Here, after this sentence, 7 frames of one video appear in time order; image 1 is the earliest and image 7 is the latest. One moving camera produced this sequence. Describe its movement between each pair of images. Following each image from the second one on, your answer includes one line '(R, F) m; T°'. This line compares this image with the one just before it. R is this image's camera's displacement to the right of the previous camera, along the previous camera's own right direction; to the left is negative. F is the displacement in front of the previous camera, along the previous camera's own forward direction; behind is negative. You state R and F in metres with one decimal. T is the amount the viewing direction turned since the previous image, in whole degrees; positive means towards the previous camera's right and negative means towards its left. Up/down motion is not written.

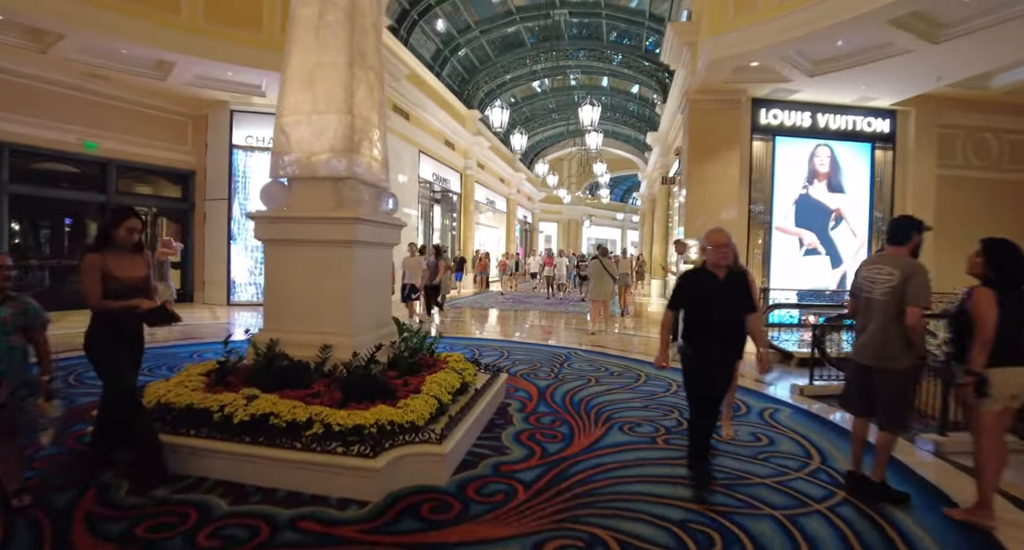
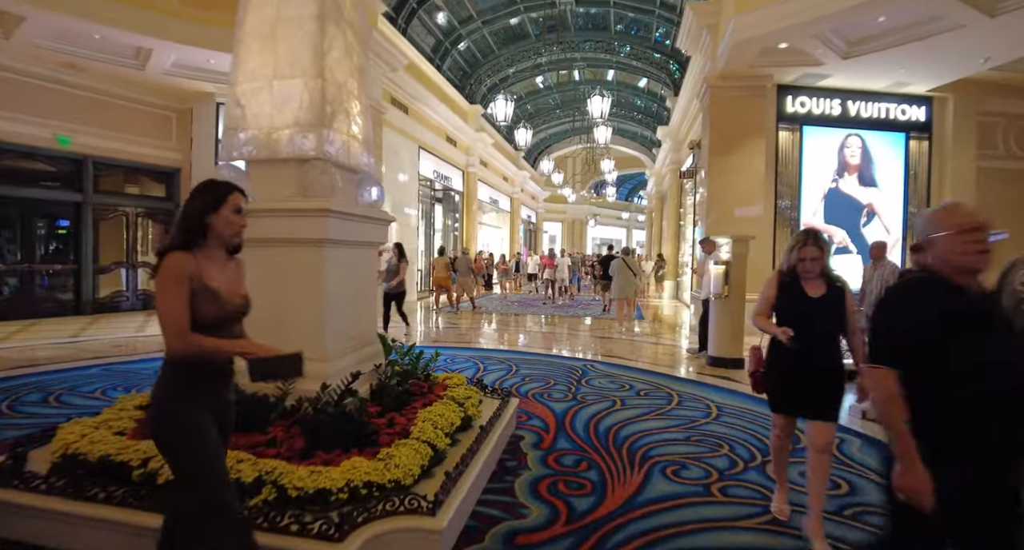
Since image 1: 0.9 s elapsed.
(-0.1, +0.7) m; 0°
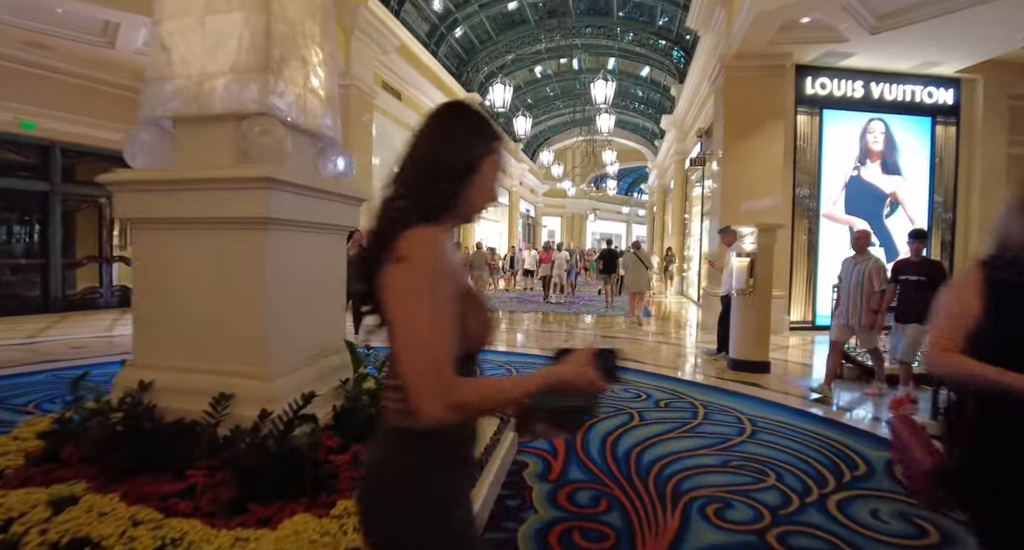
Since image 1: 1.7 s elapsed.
(0.0, +0.6) m; 0°
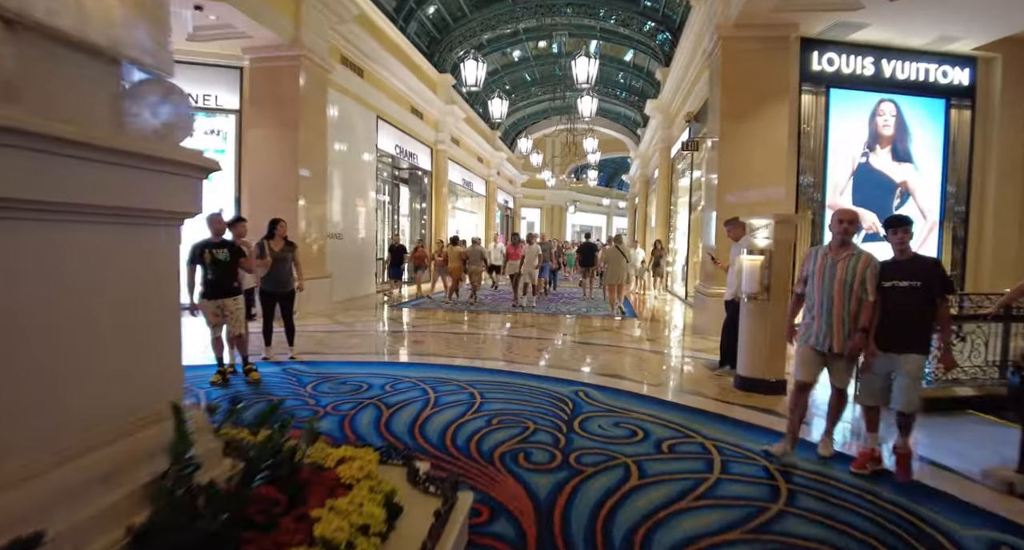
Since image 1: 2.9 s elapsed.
(+0.1, +0.9) m; +2°
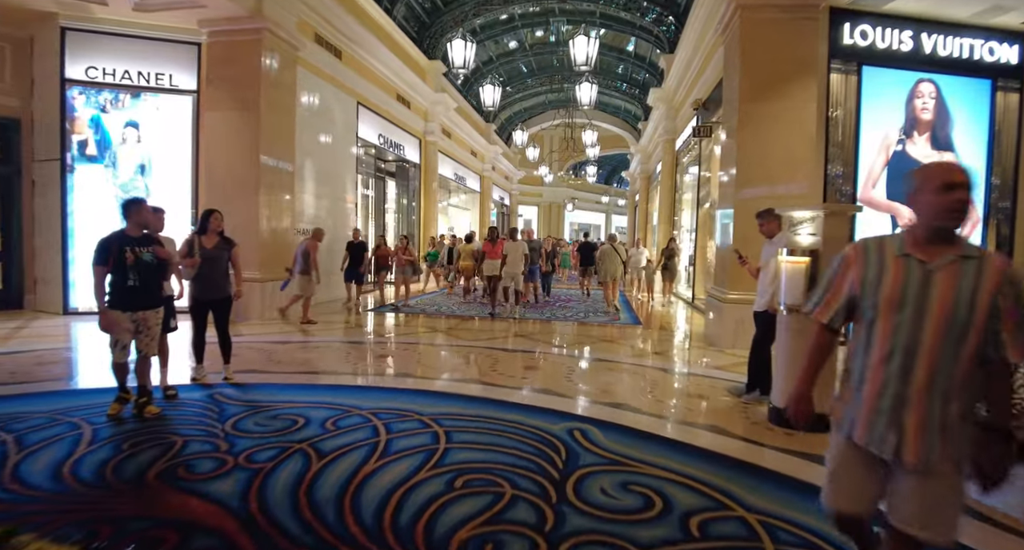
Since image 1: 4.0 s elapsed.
(+0.1, +0.9) m; 0°
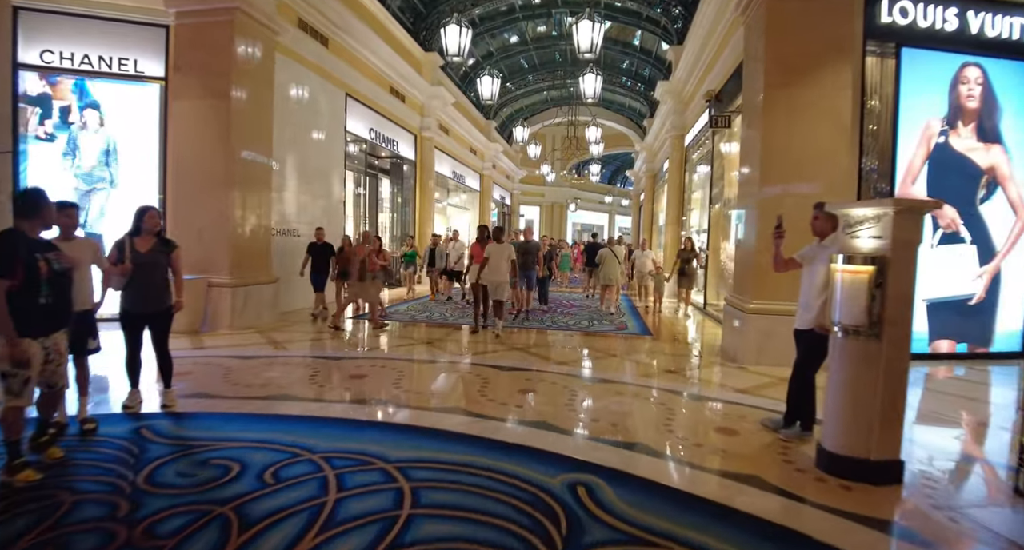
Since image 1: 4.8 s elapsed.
(+0.1, +0.7) m; 0°
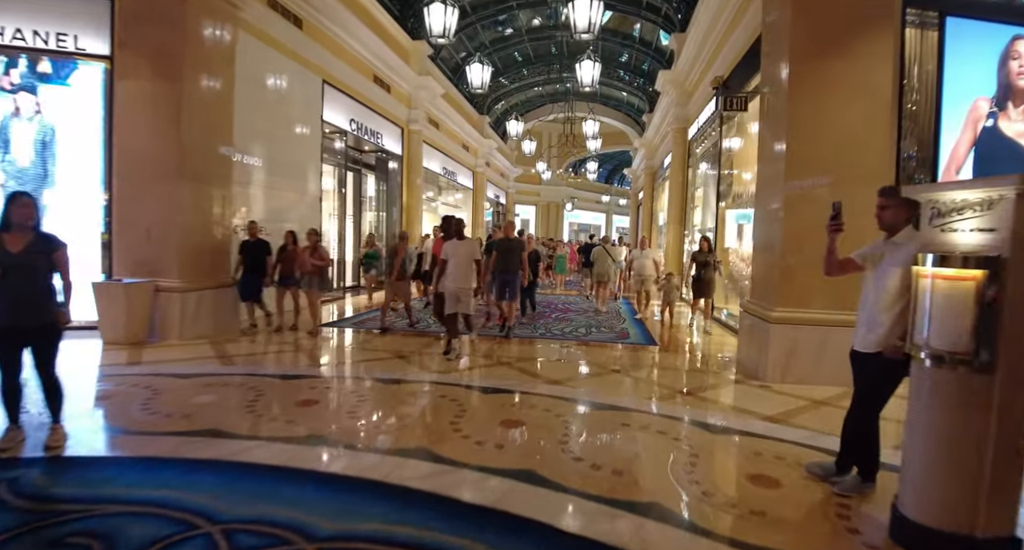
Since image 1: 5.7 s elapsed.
(+0.1, +0.7) m; 0°
